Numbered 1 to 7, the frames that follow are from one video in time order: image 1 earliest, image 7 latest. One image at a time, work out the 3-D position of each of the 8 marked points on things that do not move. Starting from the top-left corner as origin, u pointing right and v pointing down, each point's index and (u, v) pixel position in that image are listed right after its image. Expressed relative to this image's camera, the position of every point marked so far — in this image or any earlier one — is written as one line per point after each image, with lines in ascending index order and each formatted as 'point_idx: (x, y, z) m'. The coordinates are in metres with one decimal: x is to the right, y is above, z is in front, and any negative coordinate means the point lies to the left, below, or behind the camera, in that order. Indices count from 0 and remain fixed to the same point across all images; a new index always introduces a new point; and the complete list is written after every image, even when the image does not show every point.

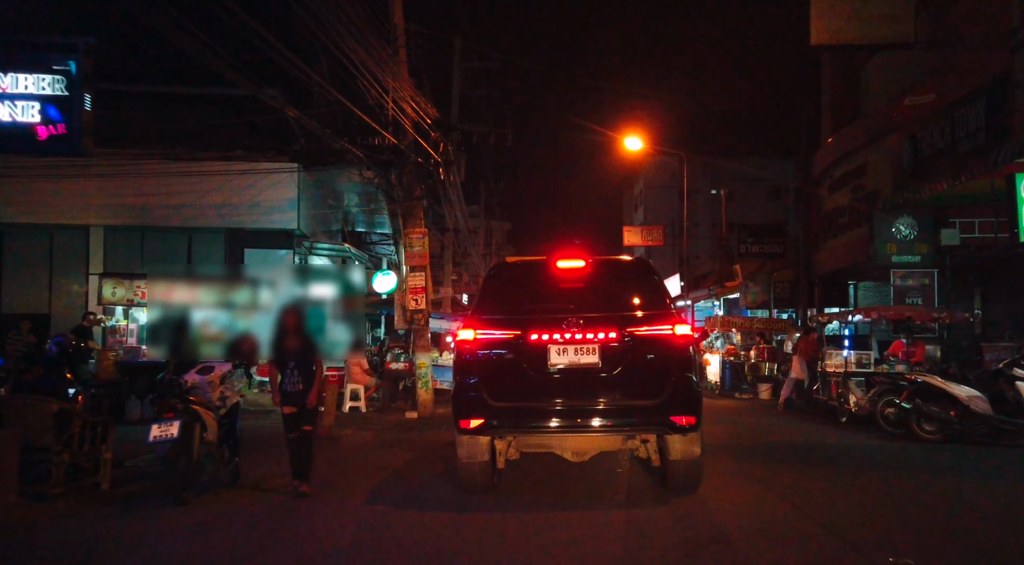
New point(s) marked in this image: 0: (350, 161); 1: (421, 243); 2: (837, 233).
0: (-3.1, +2.4, +14.6) m
1: (-1.7, +0.7, +13.8) m
2: (+8.5, +1.3, +19.6) m
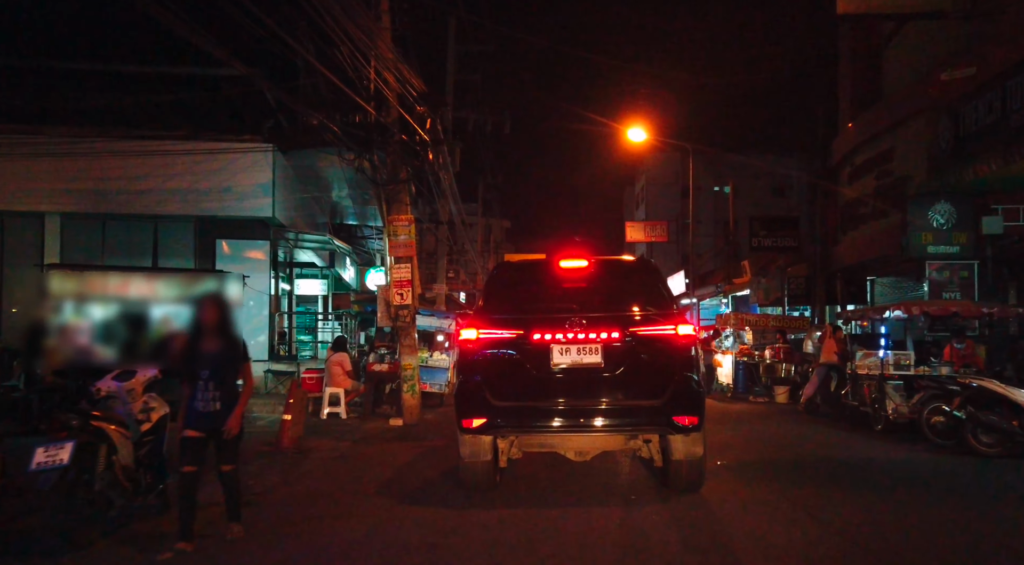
0: (-3.1, +2.5, +13.3) m
1: (-1.7, +0.8, +12.5) m
2: (+8.5, +1.4, +18.3) m
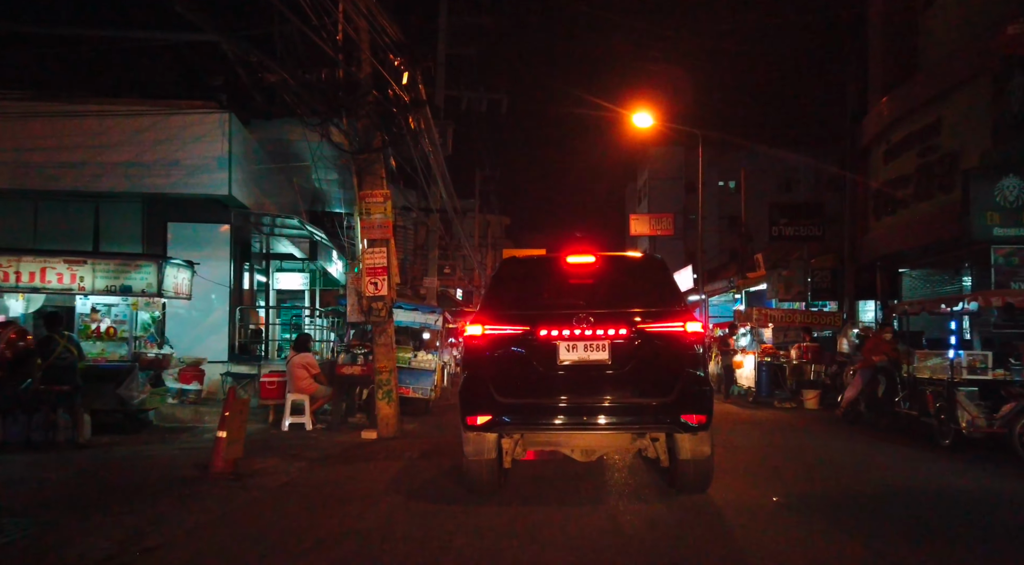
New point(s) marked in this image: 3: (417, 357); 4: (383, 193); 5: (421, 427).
0: (-3.2, +2.7, +11.3) m
1: (-1.8, +1.0, +10.5) m
2: (+8.4, +1.6, +16.3) m
3: (-1.7, -1.4, +13.5) m
4: (-1.8, +1.3, +10.6) m
5: (-1.6, -2.4, +12.5) m
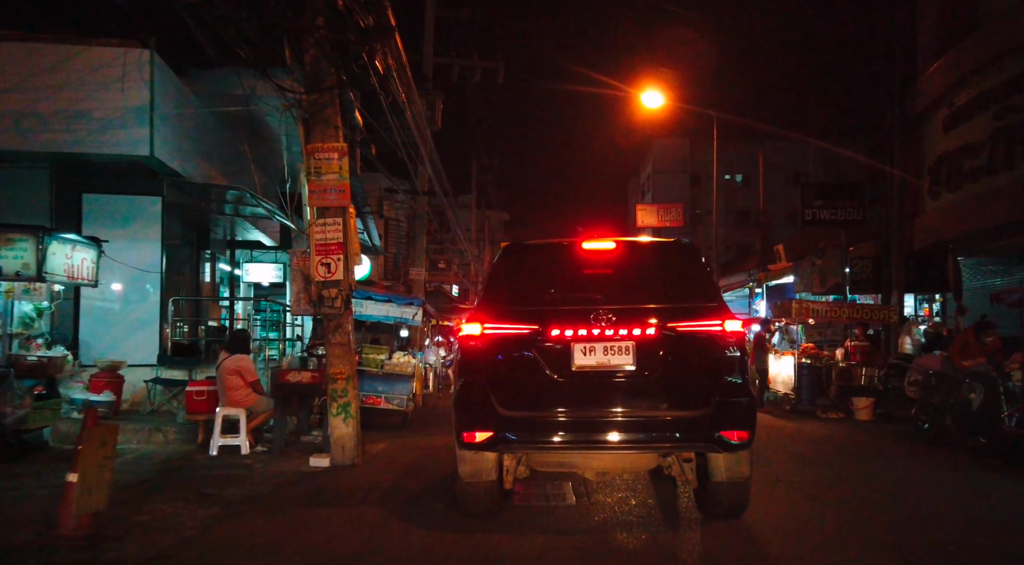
0: (-3.3, +2.9, +8.9) m
1: (-1.9, +1.2, +8.1) m
2: (+8.3, +1.8, +13.9) m
3: (-1.8, -1.2, +11.1) m
4: (-1.9, +1.5, +8.1) m
5: (-1.6, -2.2, +10.0) m
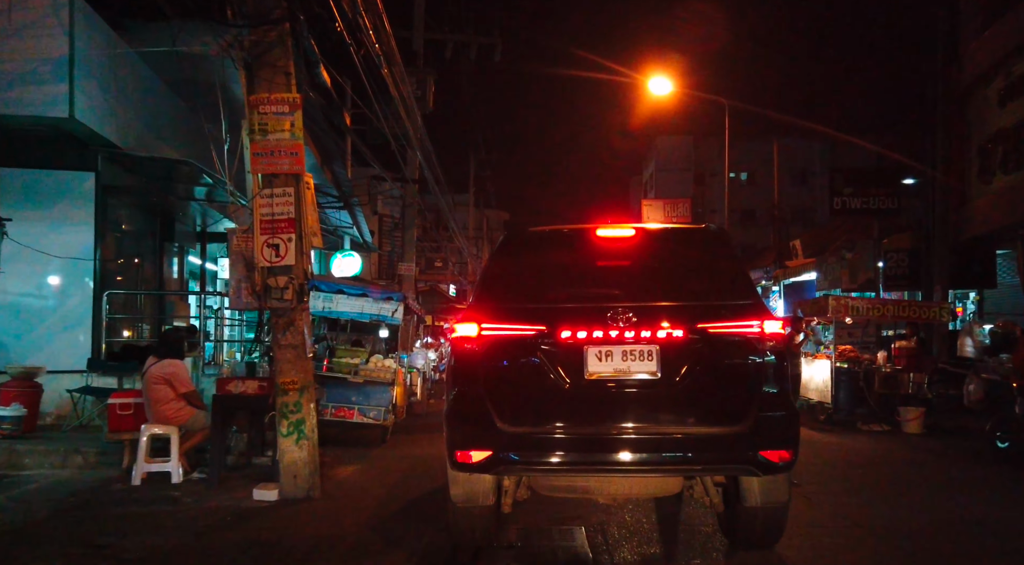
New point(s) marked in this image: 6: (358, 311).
0: (-3.3, +3.0, +7.3) m
1: (-1.9, +1.3, +6.4) m
2: (+8.3, +1.9, +12.2) m
3: (-1.8, -1.0, +9.4) m
4: (-1.9, +1.6, +6.5) m
5: (-1.7, -2.1, +8.4) m
6: (-1.9, -0.4, +9.3) m
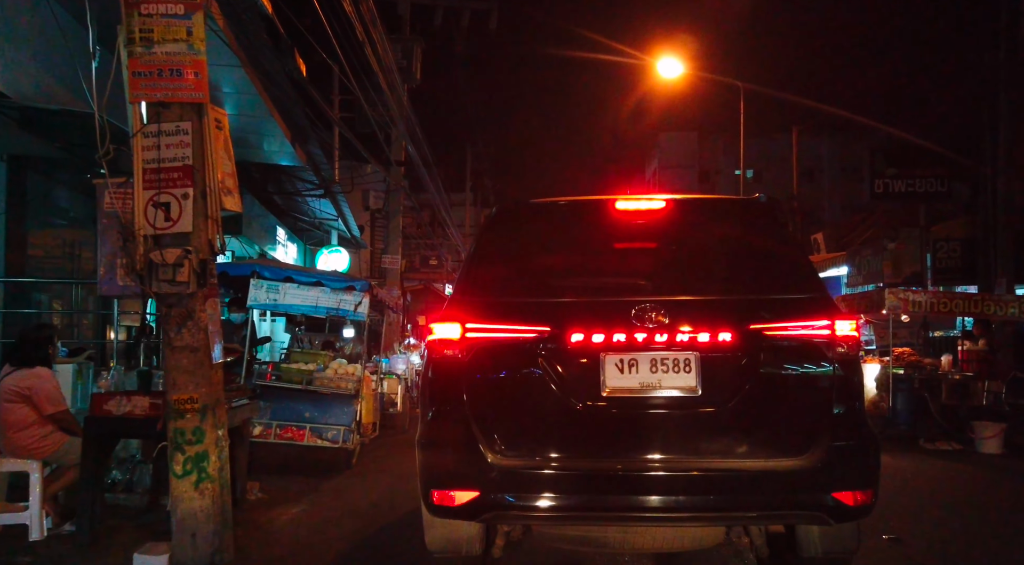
0: (-3.4, +3.1, +5.3) m
1: (-2.0, +1.5, +4.5) m
2: (+8.2, +2.0, +10.3) m
3: (-1.9, -0.9, +7.5) m
4: (-2.0, +1.7, +4.5) m
5: (-1.7, -1.9, +6.4) m
6: (-2.0, -0.2, +7.4) m
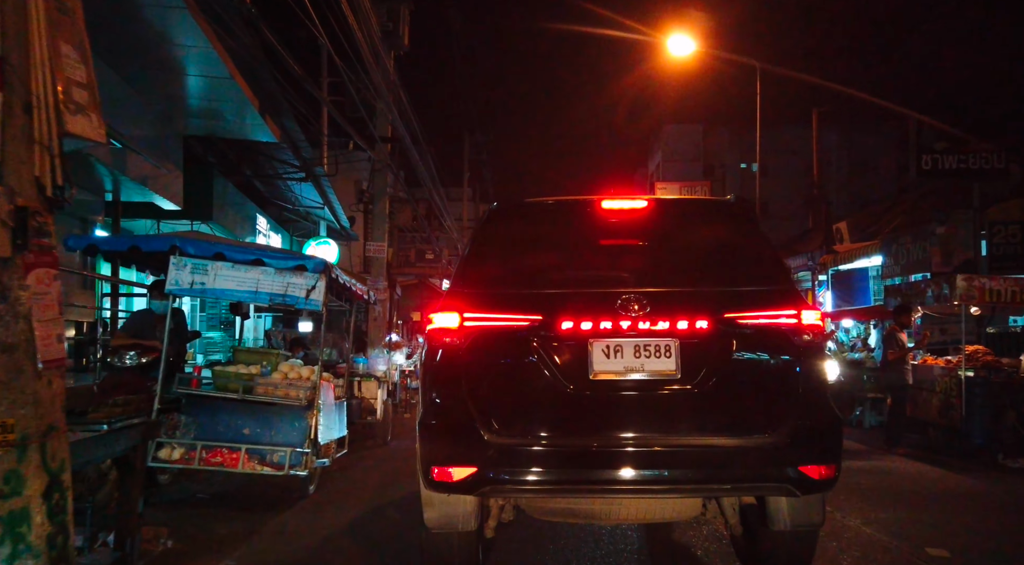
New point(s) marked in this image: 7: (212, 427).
0: (-3.4, +3.3, +3.7) m
1: (-2.0, +1.6, +2.8) m
2: (+8.2, +2.2, +8.7) m
3: (-1.9, -0.7, +5.8) m
4: (-2.0, +1.9, +2.9) m
5: (-1.7, -1.8, +4.8) m
6: (-2.0, -0.1, +5.7) m
7: (-2.3, -1.1, +5.8) m
